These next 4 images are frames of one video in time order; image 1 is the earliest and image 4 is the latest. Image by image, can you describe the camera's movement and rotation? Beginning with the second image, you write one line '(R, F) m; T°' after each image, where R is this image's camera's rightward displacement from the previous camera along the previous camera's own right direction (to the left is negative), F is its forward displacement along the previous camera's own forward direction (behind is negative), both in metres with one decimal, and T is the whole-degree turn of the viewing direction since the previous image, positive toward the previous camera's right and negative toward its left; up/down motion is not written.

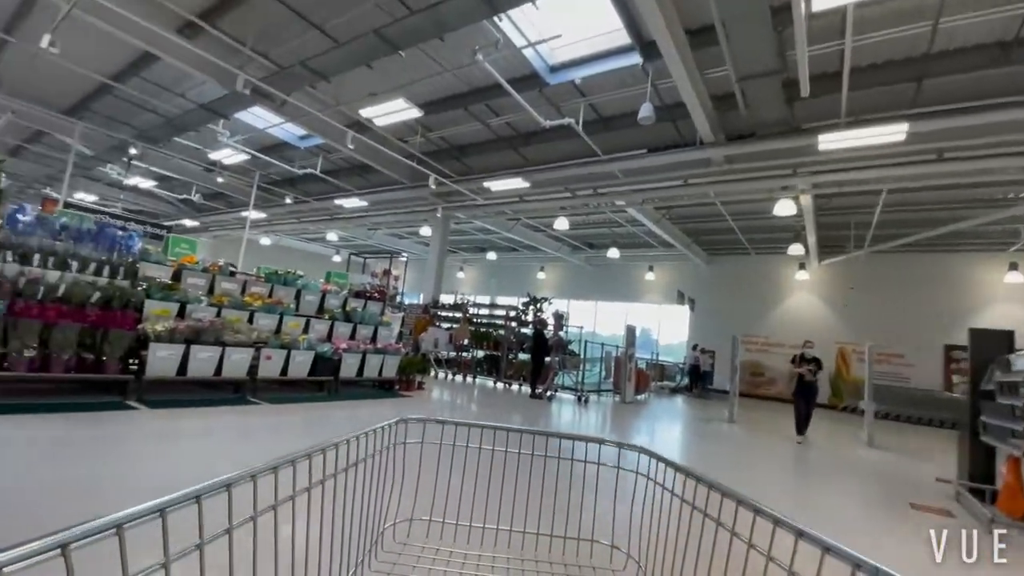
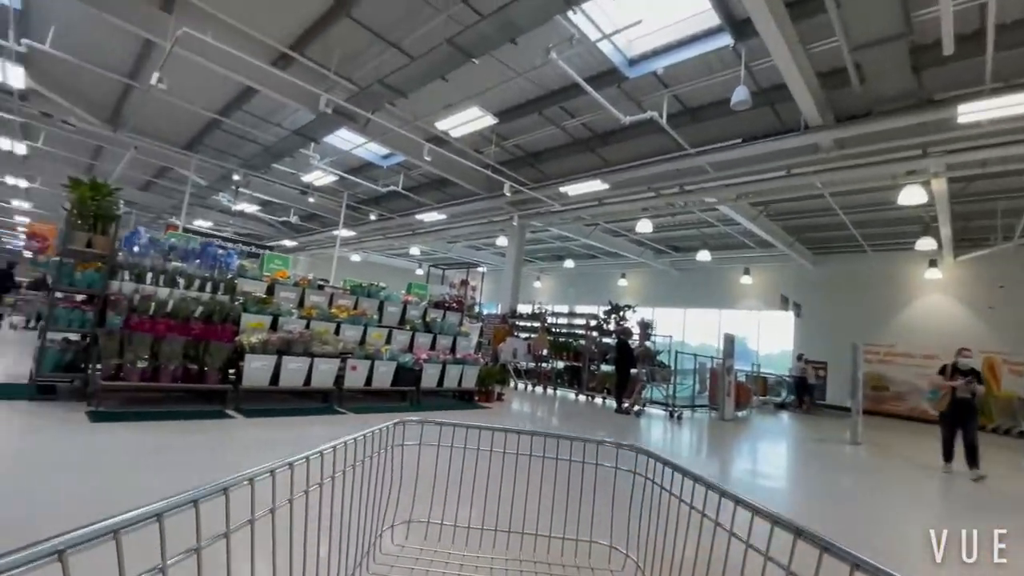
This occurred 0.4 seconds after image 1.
(0.0, +0.3) m; -9°
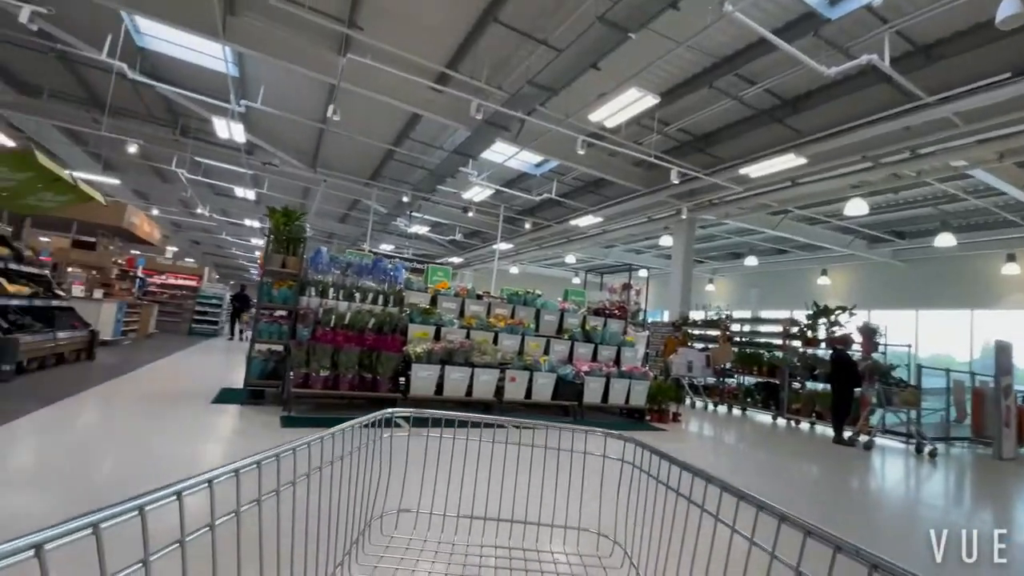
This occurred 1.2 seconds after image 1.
(-0.2, +0.6) m; -19°
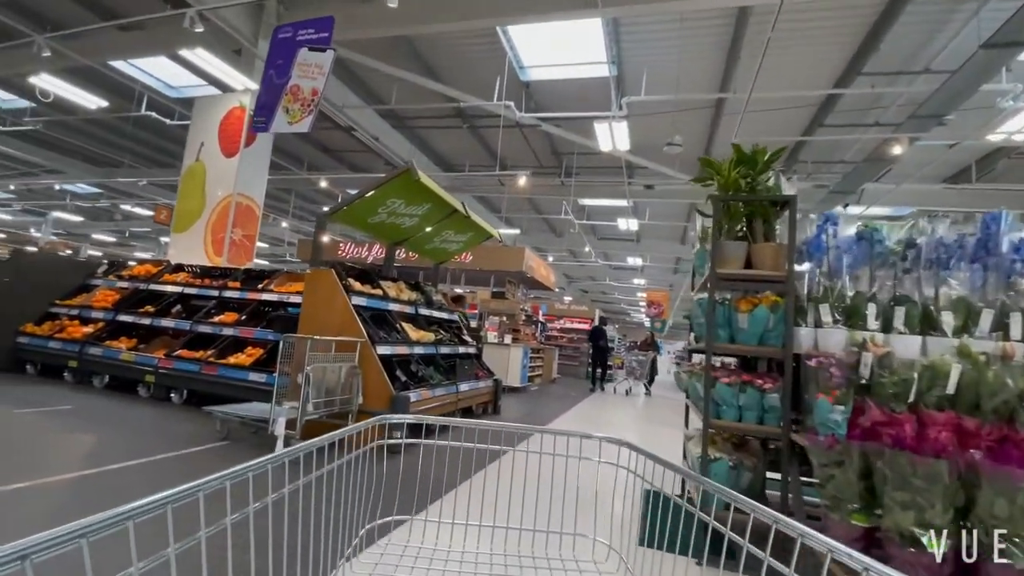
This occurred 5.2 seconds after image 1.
(-1.5, +2.2) m; -42°
